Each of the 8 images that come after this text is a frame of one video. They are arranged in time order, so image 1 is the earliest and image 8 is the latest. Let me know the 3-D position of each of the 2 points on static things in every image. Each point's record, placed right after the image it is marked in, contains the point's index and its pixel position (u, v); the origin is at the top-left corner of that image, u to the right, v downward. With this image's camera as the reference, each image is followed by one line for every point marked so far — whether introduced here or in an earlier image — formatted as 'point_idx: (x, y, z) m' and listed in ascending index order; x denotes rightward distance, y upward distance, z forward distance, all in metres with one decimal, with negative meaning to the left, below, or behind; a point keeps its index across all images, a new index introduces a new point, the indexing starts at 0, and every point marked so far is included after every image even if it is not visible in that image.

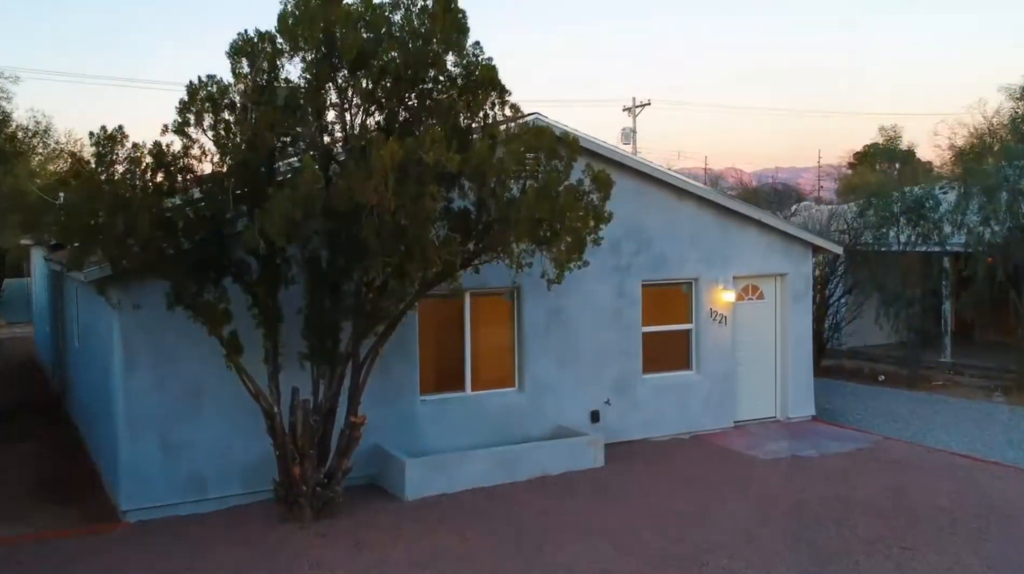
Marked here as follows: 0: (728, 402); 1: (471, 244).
0: (+1.4, -0.7, +6.5) m
1: (-0.2, +0.2, +4.2) m
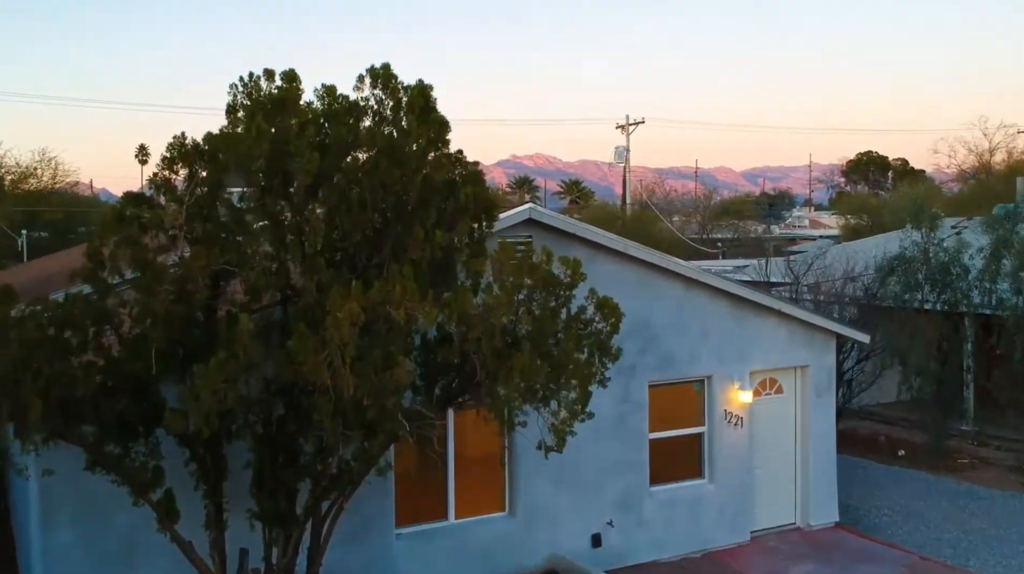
0: (+1.3, -1.3, +5.8) m
1: (-0.2, -0.4, +3.5) m
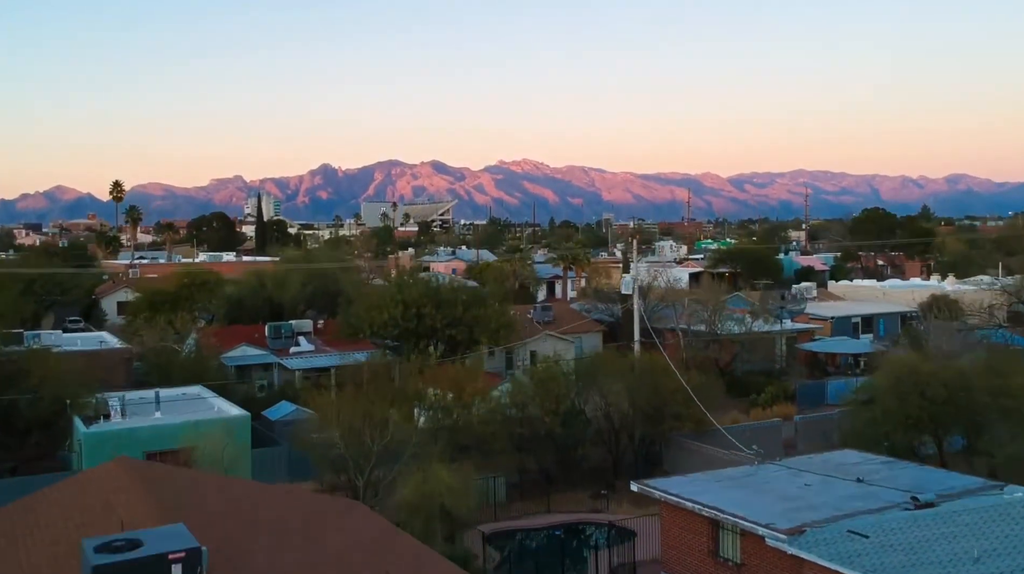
0: (+1.4, -4.2, +3.0) m
1: (-0.1, -3.3, +0.7) m
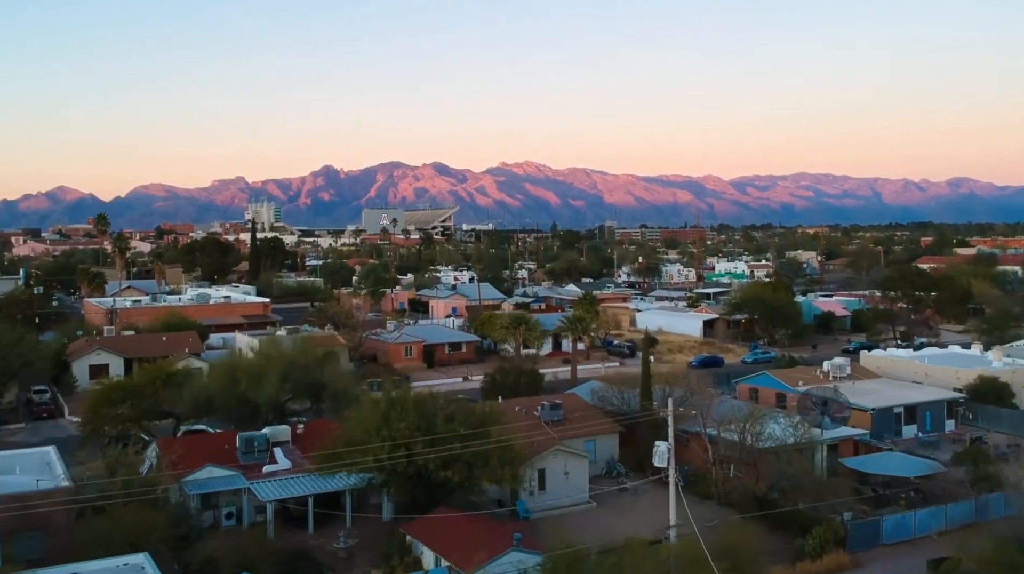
0: (+1.5, -7.1, -0.9) m
1: (0.0, -6.1, -3.2) m
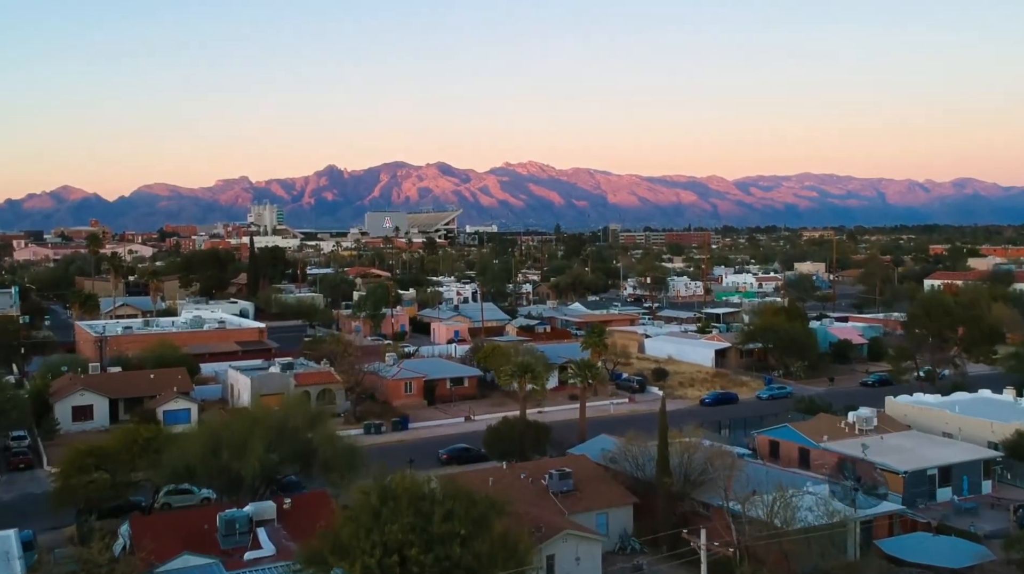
0: (+1.5, -8.7, -3.3) m
1: (0.0, -7.8, -5.6) m
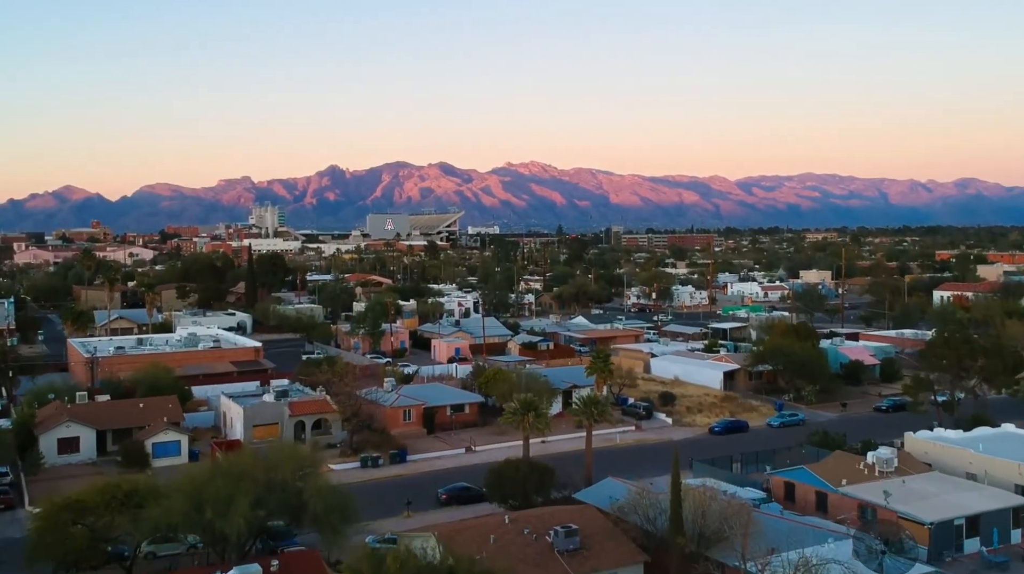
0: (+1.5, -9.9, -5.1) m
1: (0.0, -9.0, -7.4) m
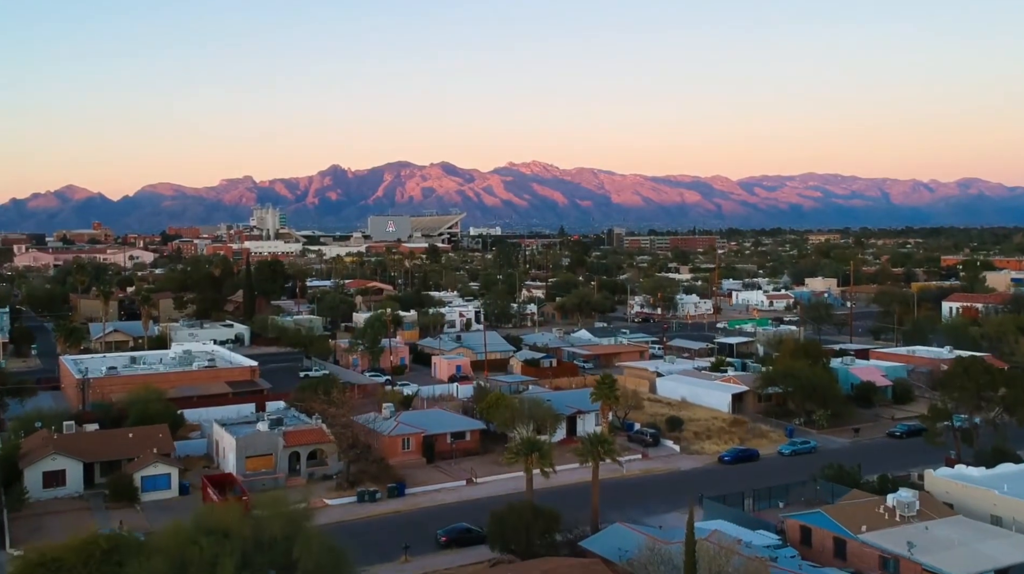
0: (+1.6, -11.1, -6.7) m
1: (0.0, -10.2, -9.0) m
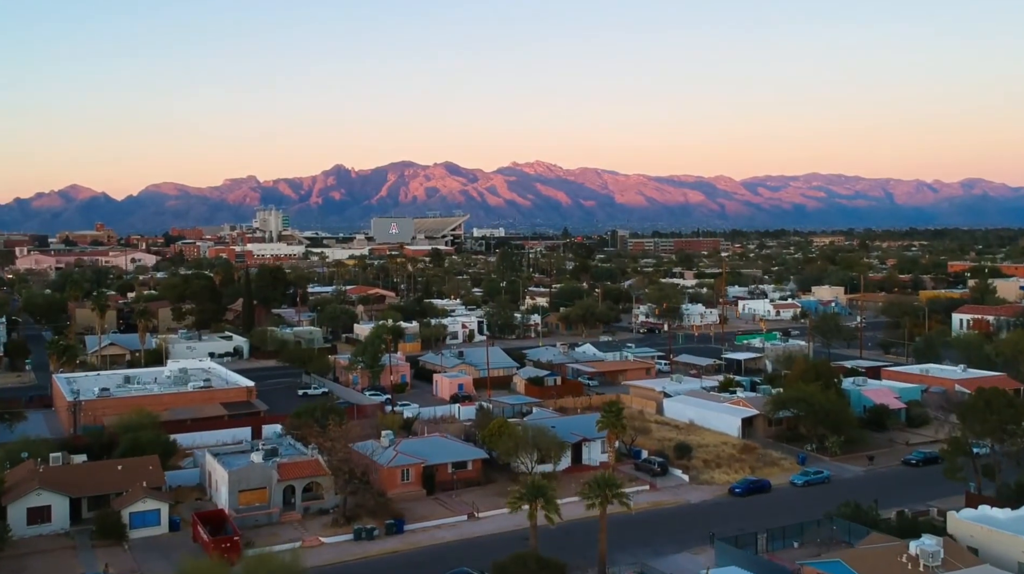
0: (+1.5, -12.3, -8.4) m
1: (0.0, -11.3, -10.6) m
